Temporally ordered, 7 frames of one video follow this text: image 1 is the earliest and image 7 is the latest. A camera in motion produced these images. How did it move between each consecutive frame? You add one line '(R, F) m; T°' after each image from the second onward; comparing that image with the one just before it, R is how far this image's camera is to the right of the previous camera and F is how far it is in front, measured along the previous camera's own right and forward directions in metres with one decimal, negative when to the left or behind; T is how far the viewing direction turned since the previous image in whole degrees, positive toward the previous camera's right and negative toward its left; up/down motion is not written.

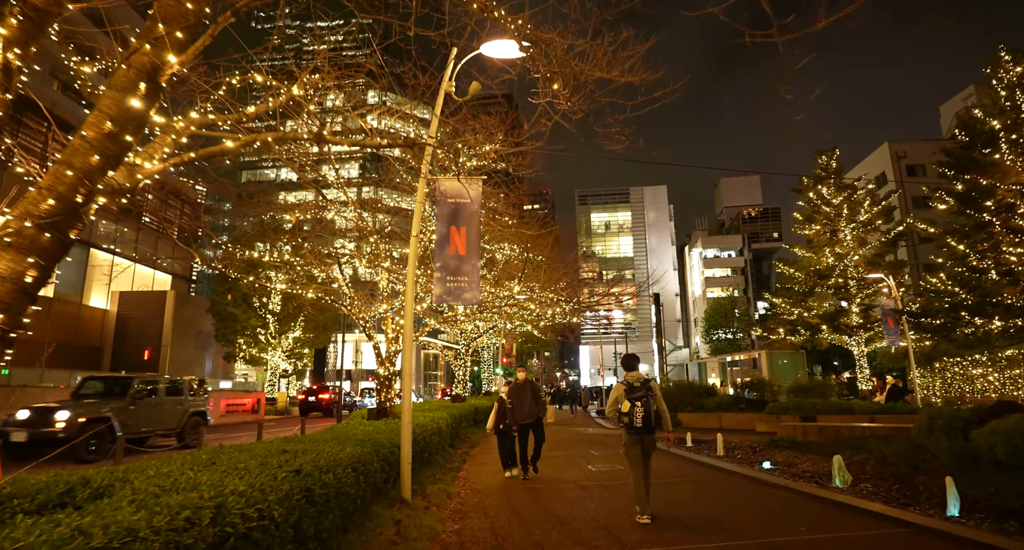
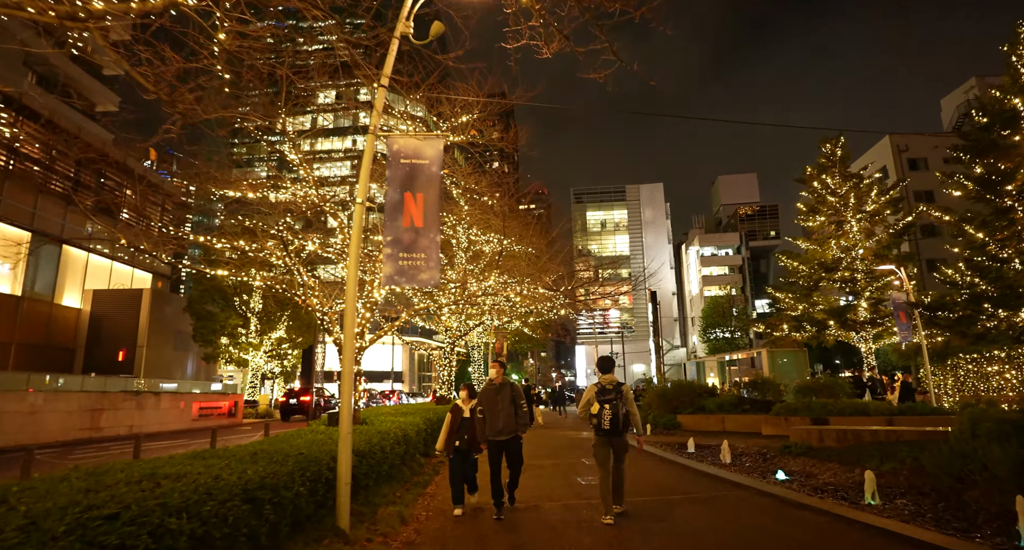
(+0.3, +1.2) m; 0°
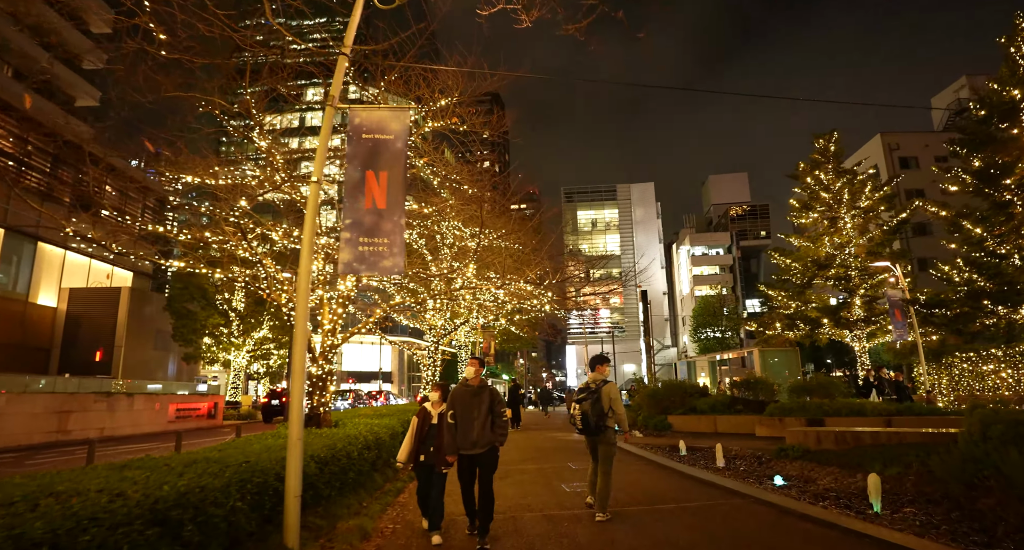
(+0.2, +0.6) m; +1°
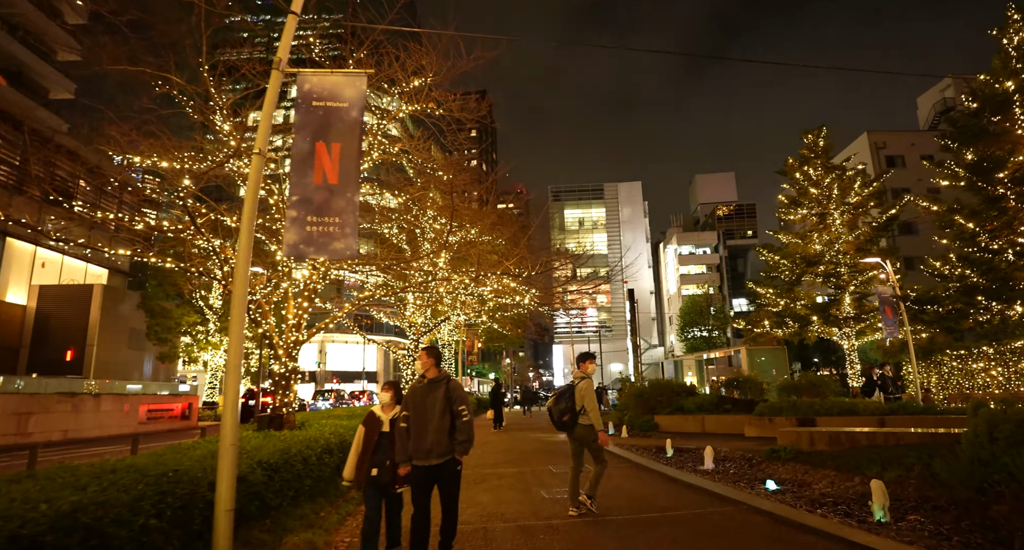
(+0.2, +0.5) m; +1°
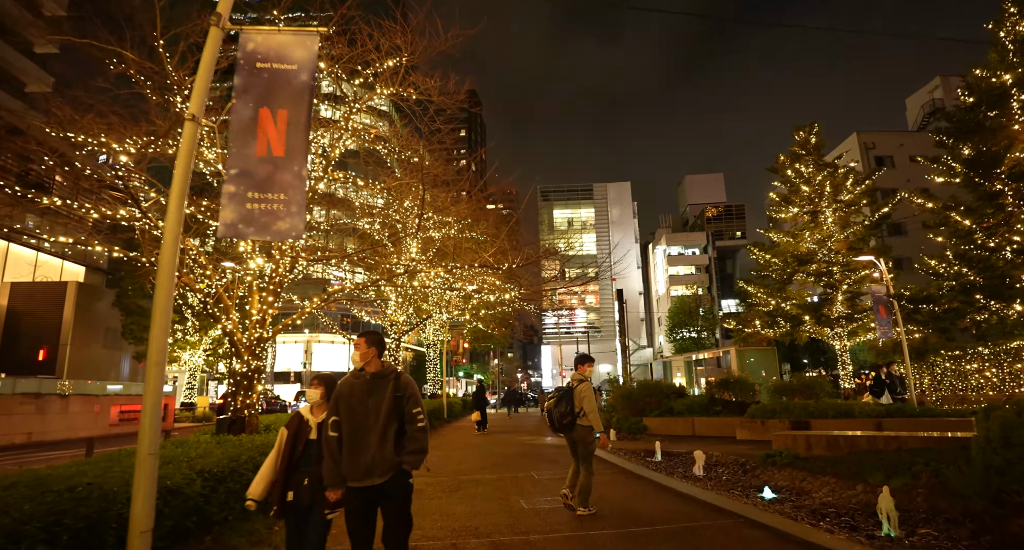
(+0.1, +0.5) m; +1°
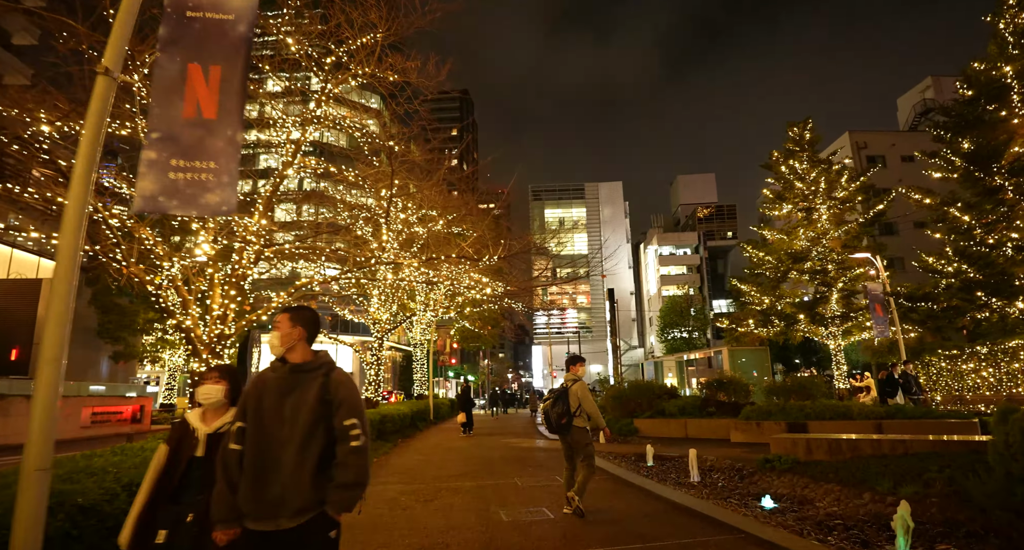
(+0.1, +0.5) m; +1°
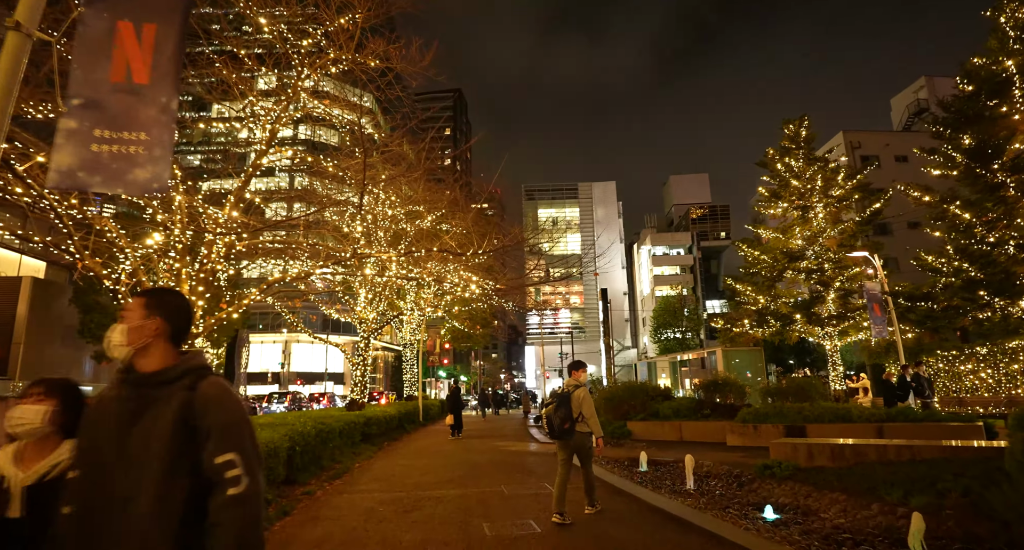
(+0.1, +0.4) m; +1°
